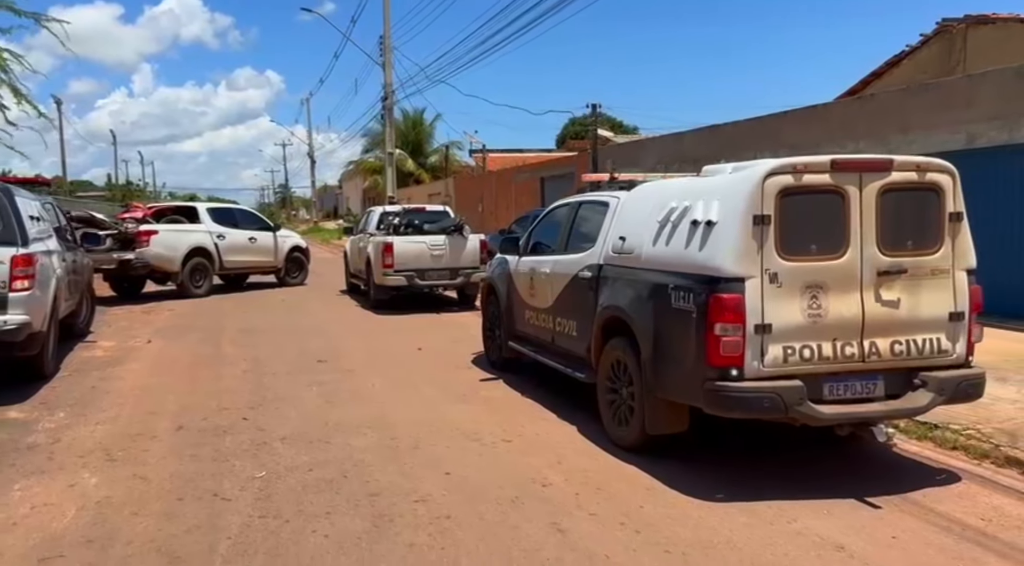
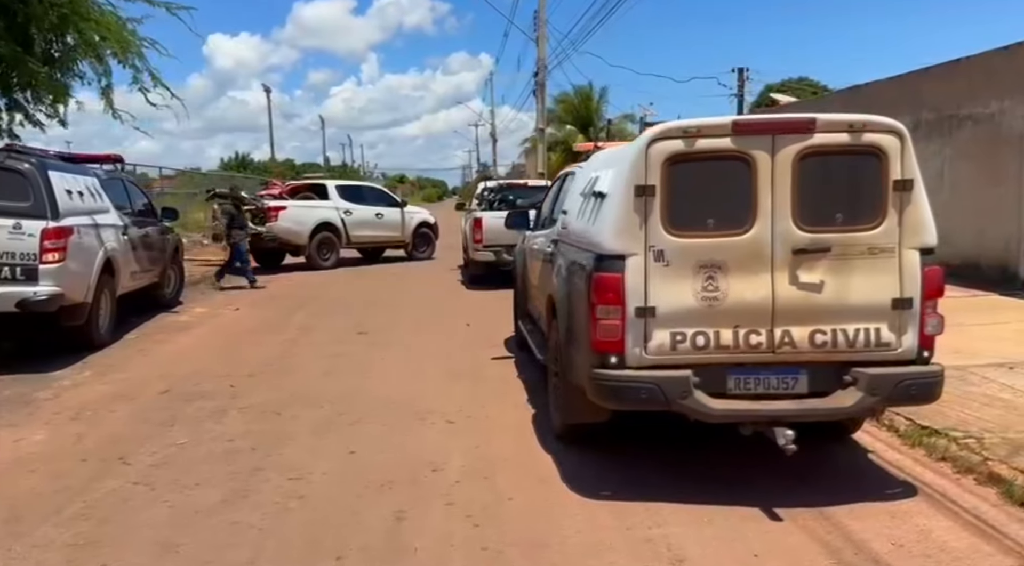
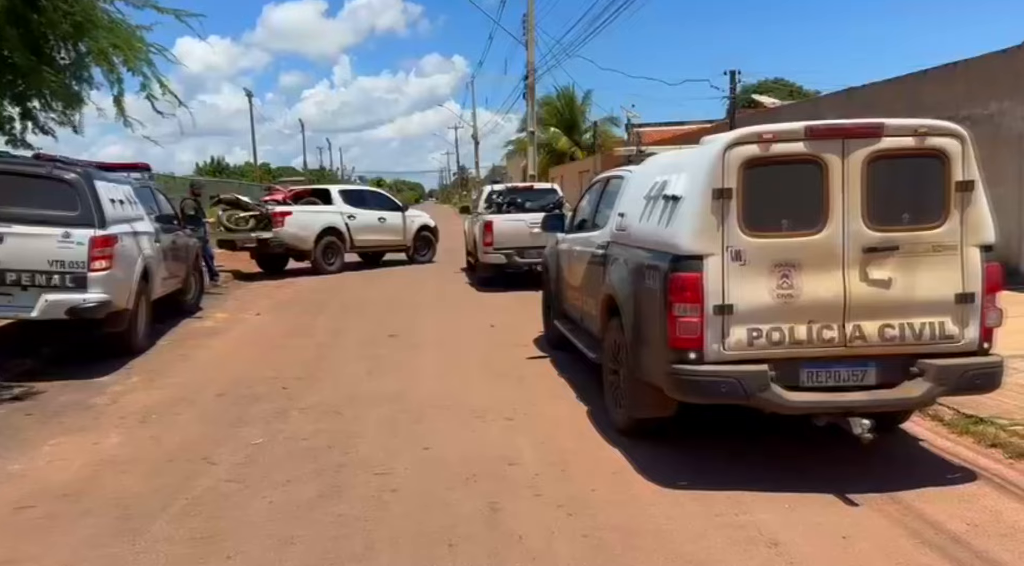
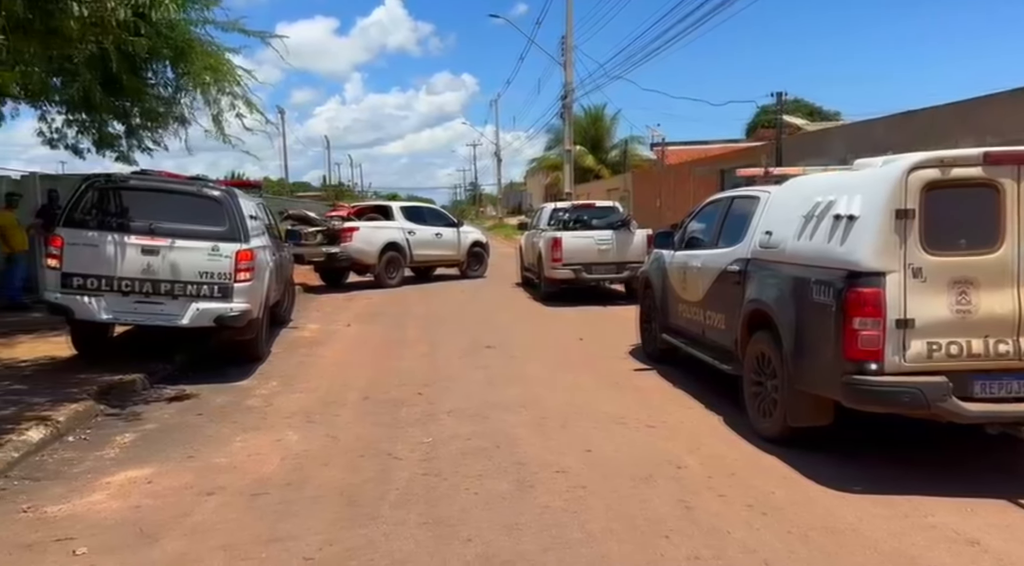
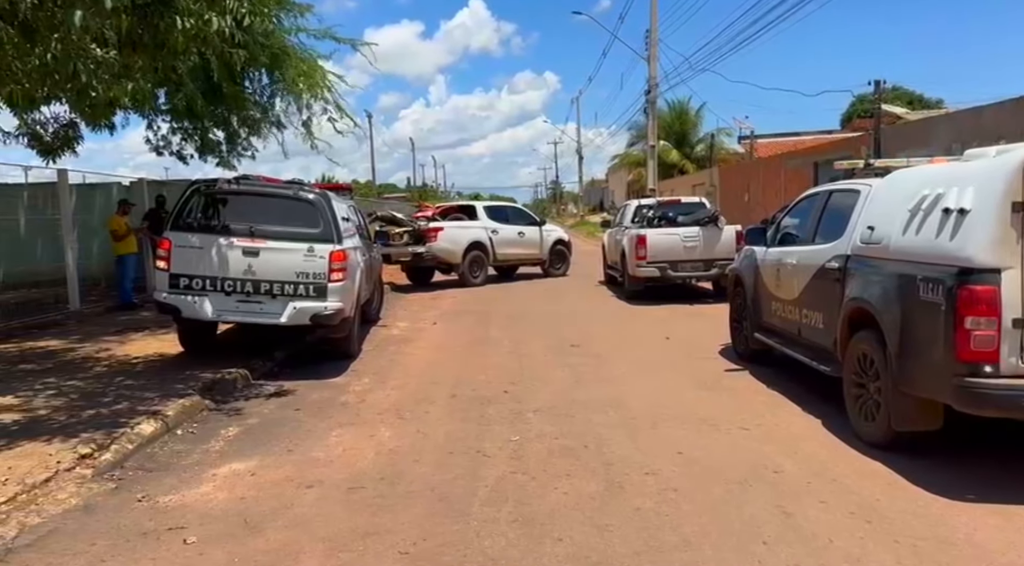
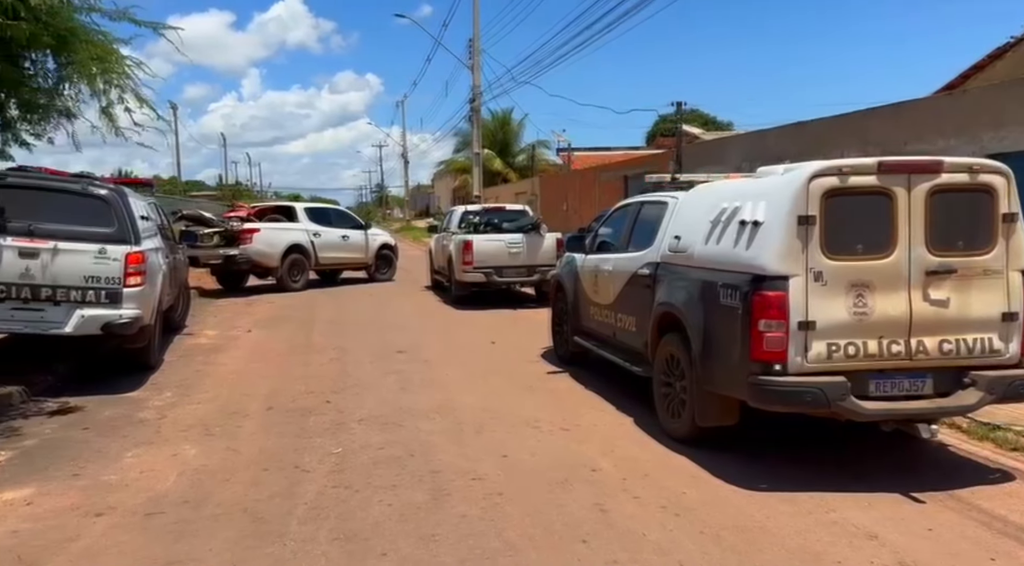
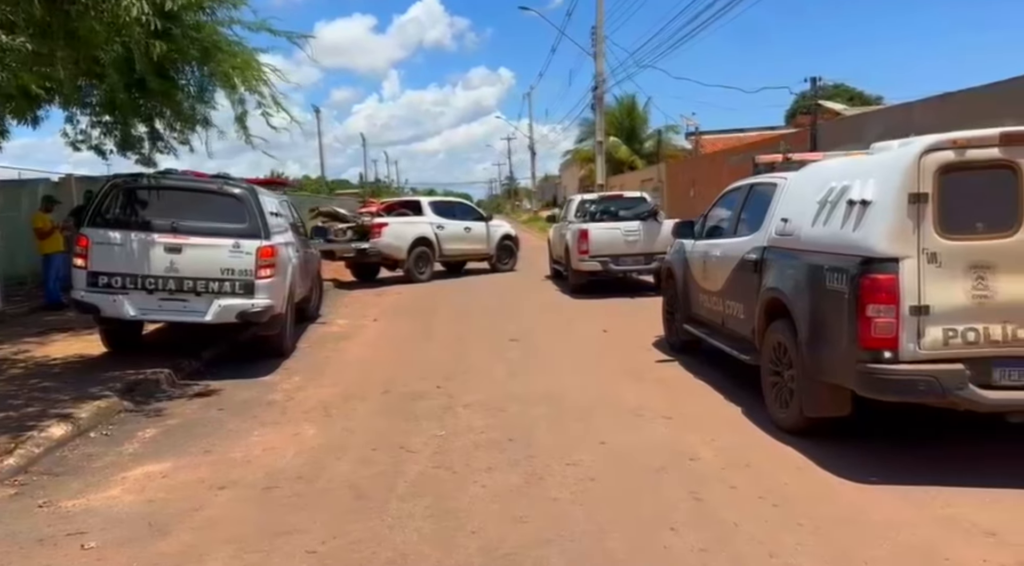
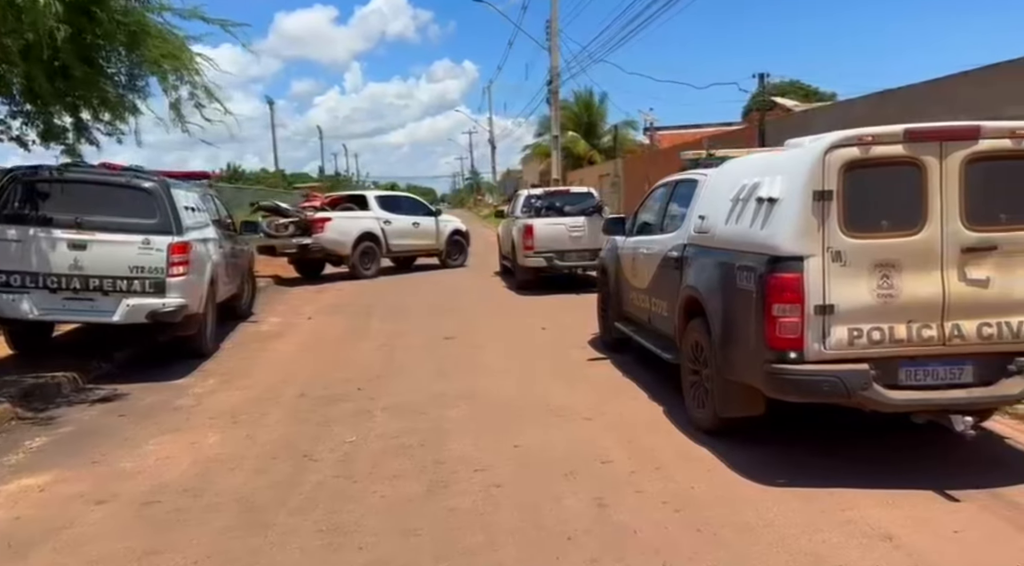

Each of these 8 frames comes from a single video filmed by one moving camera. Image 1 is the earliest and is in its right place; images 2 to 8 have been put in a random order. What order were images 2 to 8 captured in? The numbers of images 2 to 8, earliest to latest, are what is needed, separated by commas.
6, 4, 5, 7, 8, 3, 2
